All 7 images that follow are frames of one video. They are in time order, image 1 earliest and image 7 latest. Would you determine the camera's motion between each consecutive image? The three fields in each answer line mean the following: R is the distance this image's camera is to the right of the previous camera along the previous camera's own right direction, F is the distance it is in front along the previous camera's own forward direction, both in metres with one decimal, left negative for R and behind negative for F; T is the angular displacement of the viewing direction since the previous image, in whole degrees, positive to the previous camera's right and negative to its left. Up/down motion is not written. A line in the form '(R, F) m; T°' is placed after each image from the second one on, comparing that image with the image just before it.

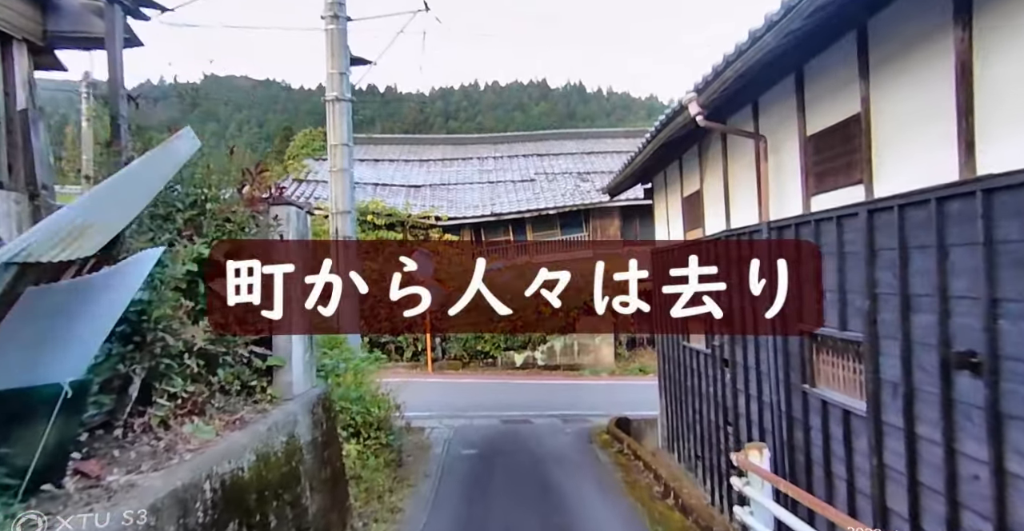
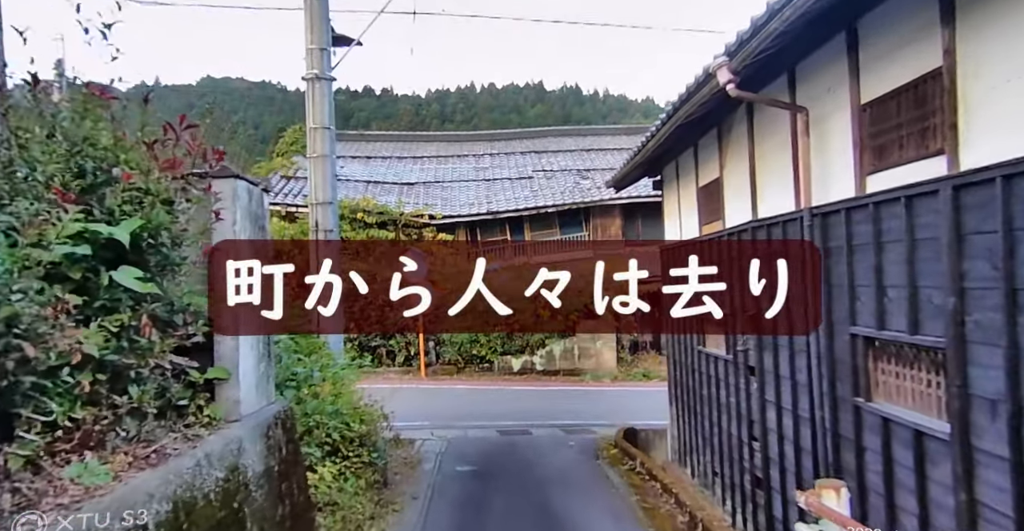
(0.0, +0.6) m; 0°
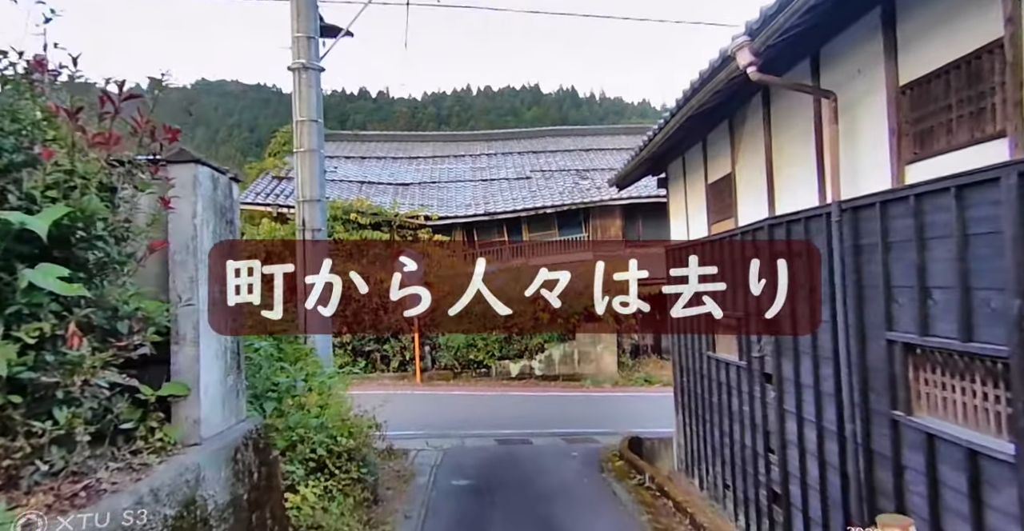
(0.0, +0.3) m; 0°
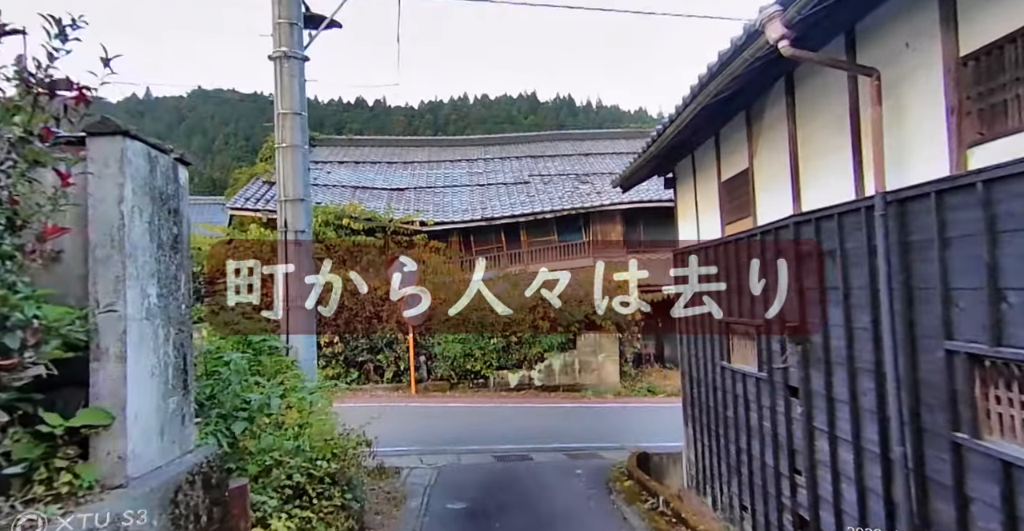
(0.0, +0.4) m; 0°
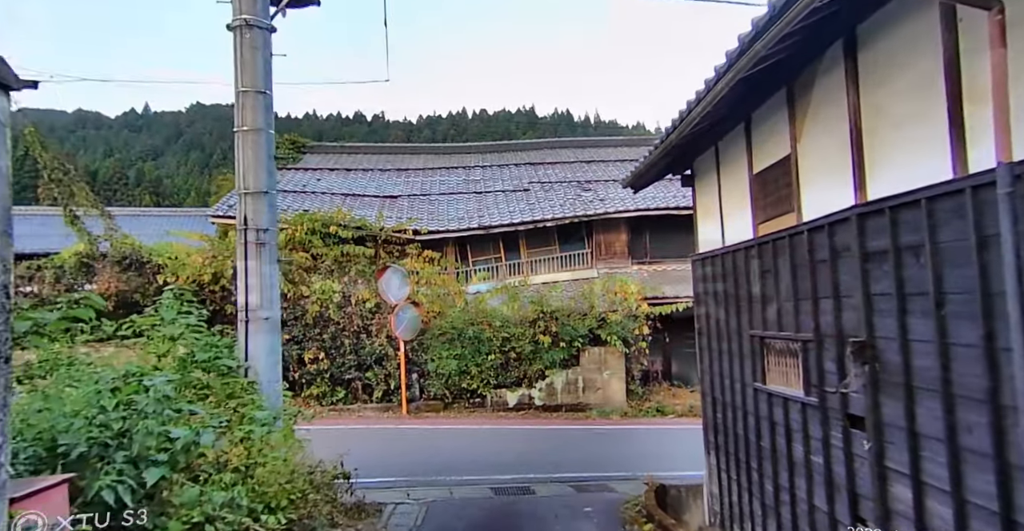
(0.0, +0.8) m; 0°
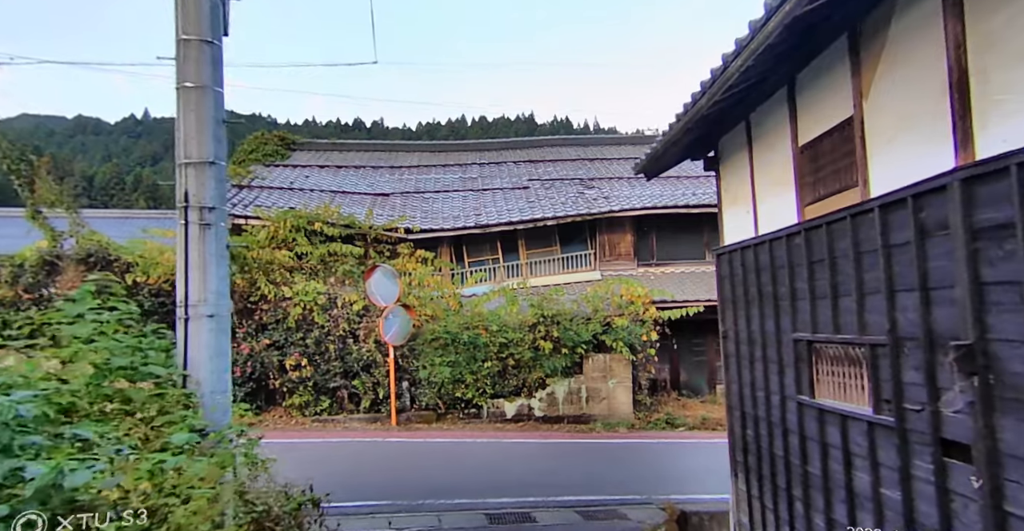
(0.0, +0.8) m; 0°
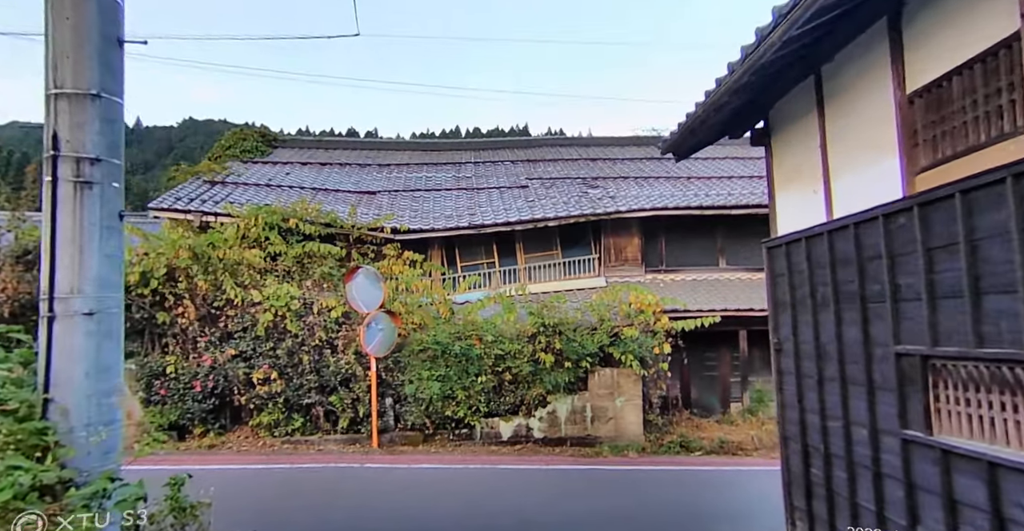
(-0.1, +1.1) m; +1°
